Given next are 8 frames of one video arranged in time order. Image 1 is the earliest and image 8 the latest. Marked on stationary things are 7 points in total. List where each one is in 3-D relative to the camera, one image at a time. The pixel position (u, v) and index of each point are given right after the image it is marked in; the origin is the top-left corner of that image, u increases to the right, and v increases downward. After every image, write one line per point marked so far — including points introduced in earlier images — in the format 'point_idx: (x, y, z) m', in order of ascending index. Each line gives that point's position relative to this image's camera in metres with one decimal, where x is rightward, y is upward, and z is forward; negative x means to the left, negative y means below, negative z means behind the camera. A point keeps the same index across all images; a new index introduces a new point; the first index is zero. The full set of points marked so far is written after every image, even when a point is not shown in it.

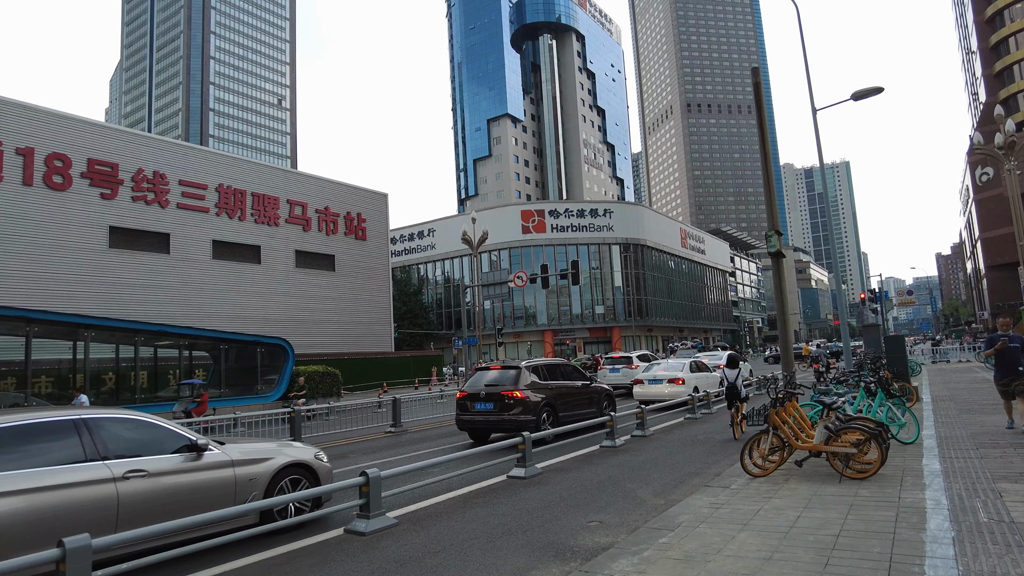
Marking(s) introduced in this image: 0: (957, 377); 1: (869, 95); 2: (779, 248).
0: (+11.0, -2.2, +16.1) m
1: (+7.3, +3.9, +13.4) m
2: (+3.4, +0.5, +8.4) m
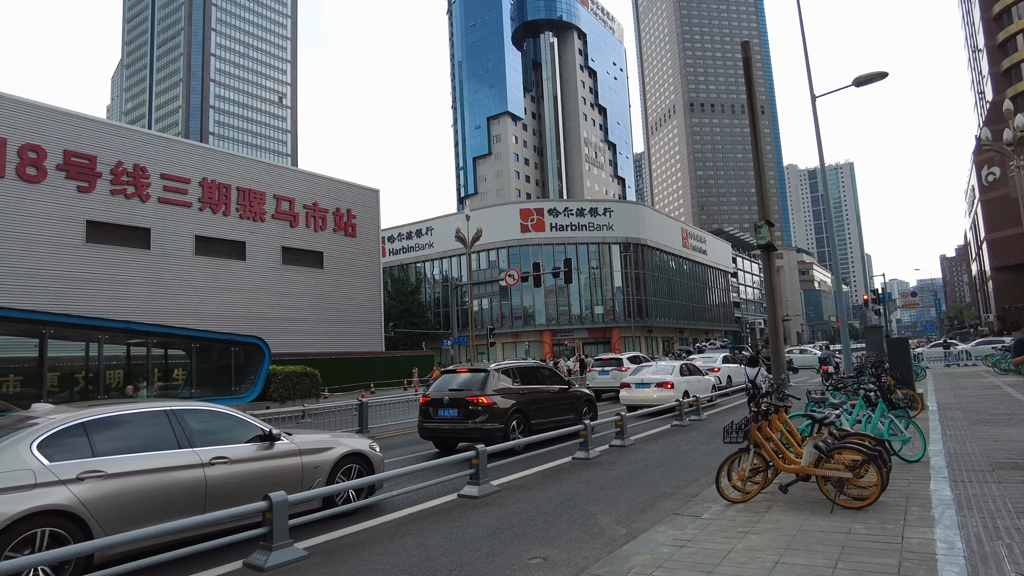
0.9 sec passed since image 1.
0: (+10.5, -2.2, +15.2) m
1: (+6.8, +4.0, +12.5) m
2: (+3.0, +0.6, +7.6) m
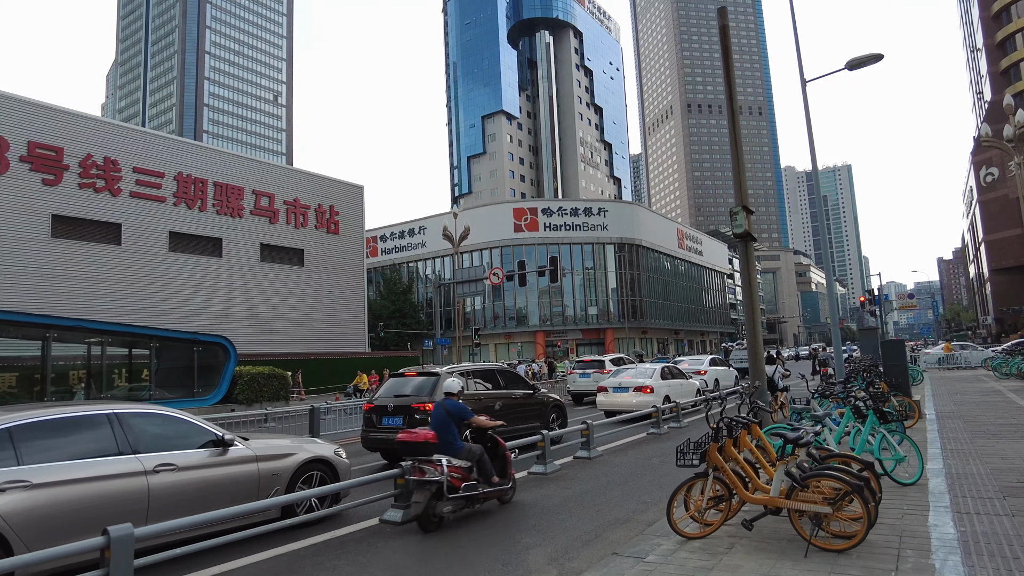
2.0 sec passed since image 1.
0: (+9.9, -2.2, +14.3) m
1: (+6.3, +4.0, +11.6) m
2: (+2.4, +0.6, +6.7) m
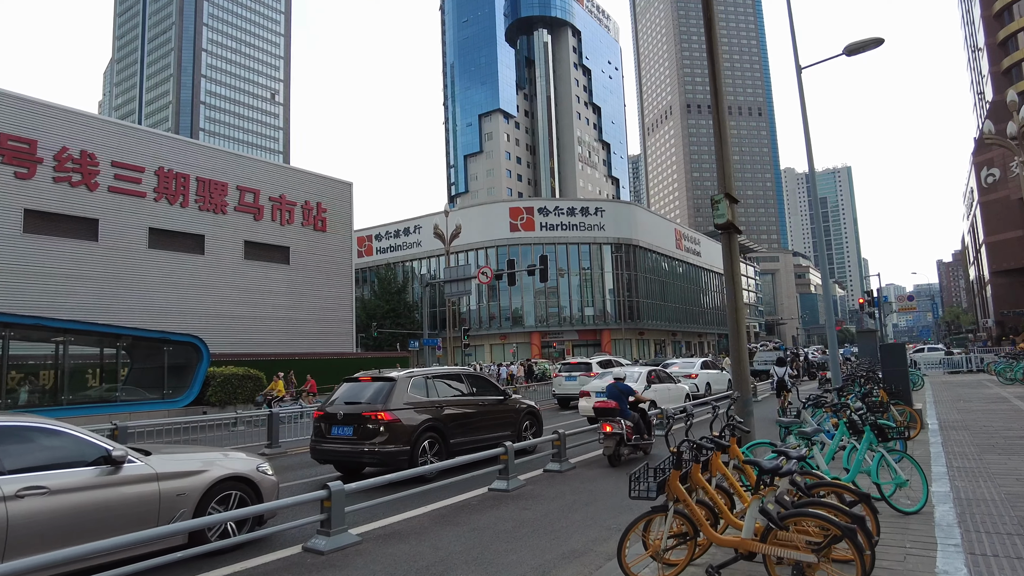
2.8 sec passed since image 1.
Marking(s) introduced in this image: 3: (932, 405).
0: (+9.5, -2.2, +13.6) m
1: (+5.9, +4.0, +10.9) m
2: (+2.0, +0.6, +6.0) m
3: (+7.5, -2.1, +11.7) m
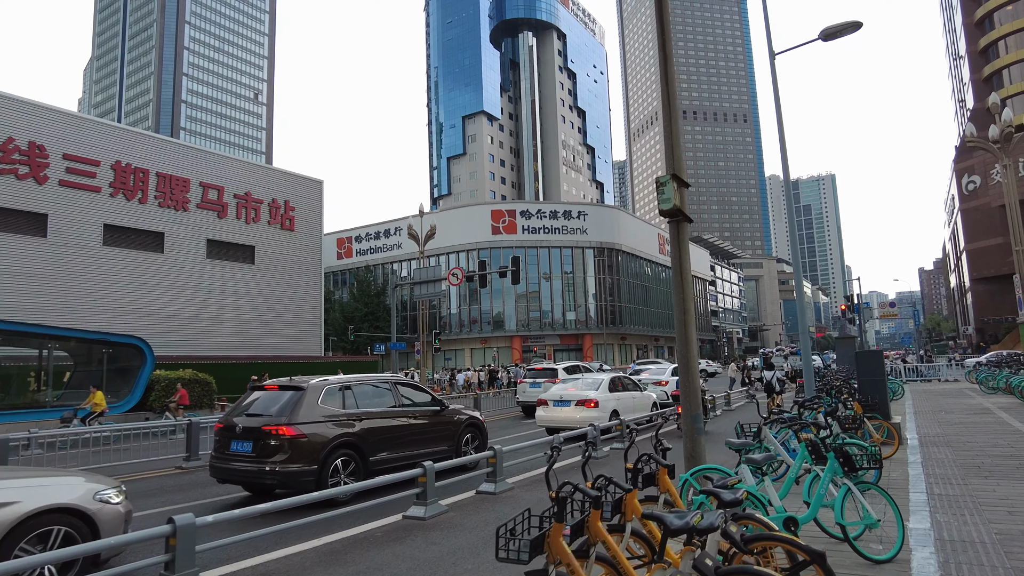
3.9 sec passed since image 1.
0: (+8.6, -2.3, +12.9) m
1: (+5.1, +4.0, +10.2) m
2: (+1.3, +0.7, +5.1) m
3: (+6.7, -2.2, +11.0) m
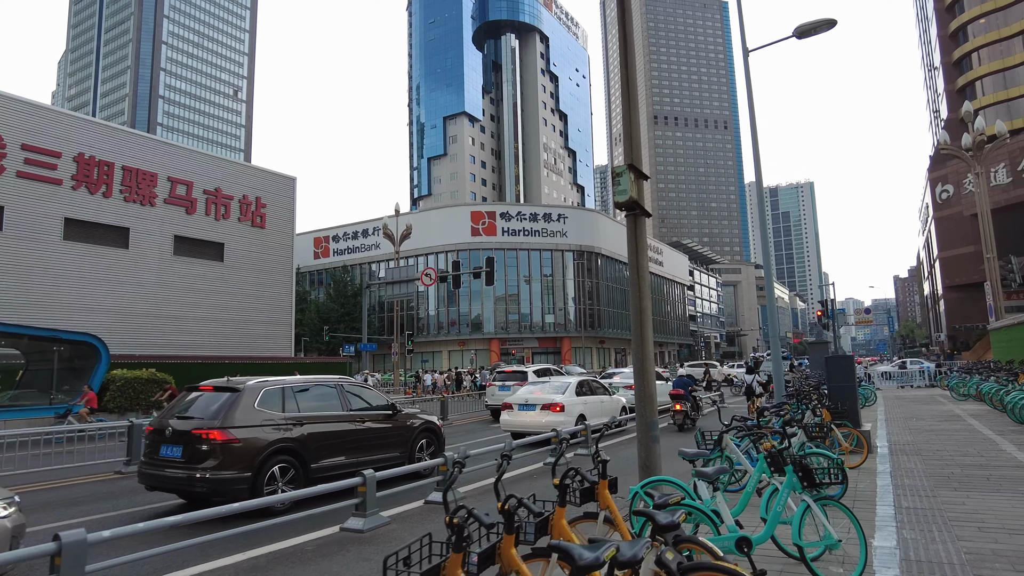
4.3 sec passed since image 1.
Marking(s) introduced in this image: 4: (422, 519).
0: (+8.0, -2.4, +12.8) m
1: (+4.6, +3.9, +10.0) m
2: (+0.9, +0.7, +4.8) m
3: (+6.1, -2.2, +10.8) m
4: (-0.8, -2.0, +5.8) m
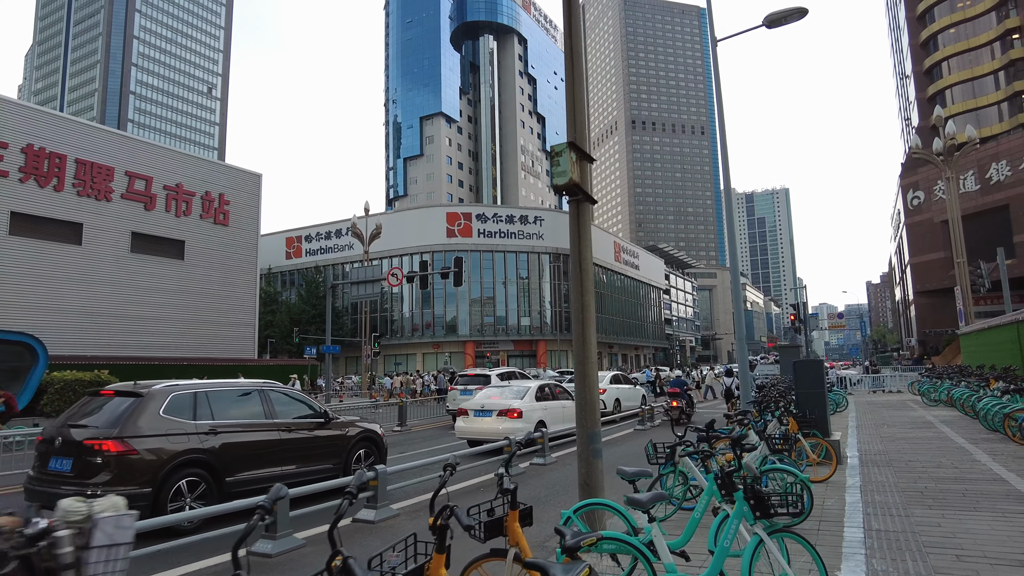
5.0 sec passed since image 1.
0: (+7.2, -2.5, +12.4) m
1: (+4.0, +3.9, +9.5) m
2: (+0.4, +0.7, +4.3) m
3: (+5.4, -2.3, +10.4) m
4: (-1.3, -2.0, +5.2) m
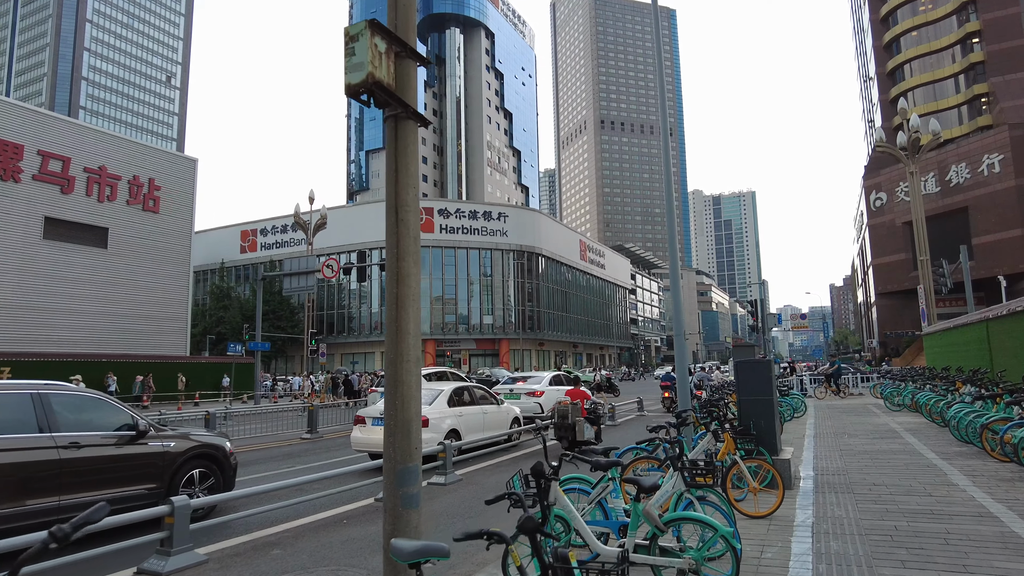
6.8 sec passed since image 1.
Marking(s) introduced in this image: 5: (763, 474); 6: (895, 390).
0: (+5.9, -2.4, +11.3) m
1: (+2.9, +4.0, +8.3) m
2: (-0.5, +0.9, +2.8) m
3: (+4.2, -2.1, +9.2) m
4: (-2.3, -1.8, +3.7) m
5: (+1.9, -1.4, +5.0) m
6: (+8.7, -2.3, +14.8) m
